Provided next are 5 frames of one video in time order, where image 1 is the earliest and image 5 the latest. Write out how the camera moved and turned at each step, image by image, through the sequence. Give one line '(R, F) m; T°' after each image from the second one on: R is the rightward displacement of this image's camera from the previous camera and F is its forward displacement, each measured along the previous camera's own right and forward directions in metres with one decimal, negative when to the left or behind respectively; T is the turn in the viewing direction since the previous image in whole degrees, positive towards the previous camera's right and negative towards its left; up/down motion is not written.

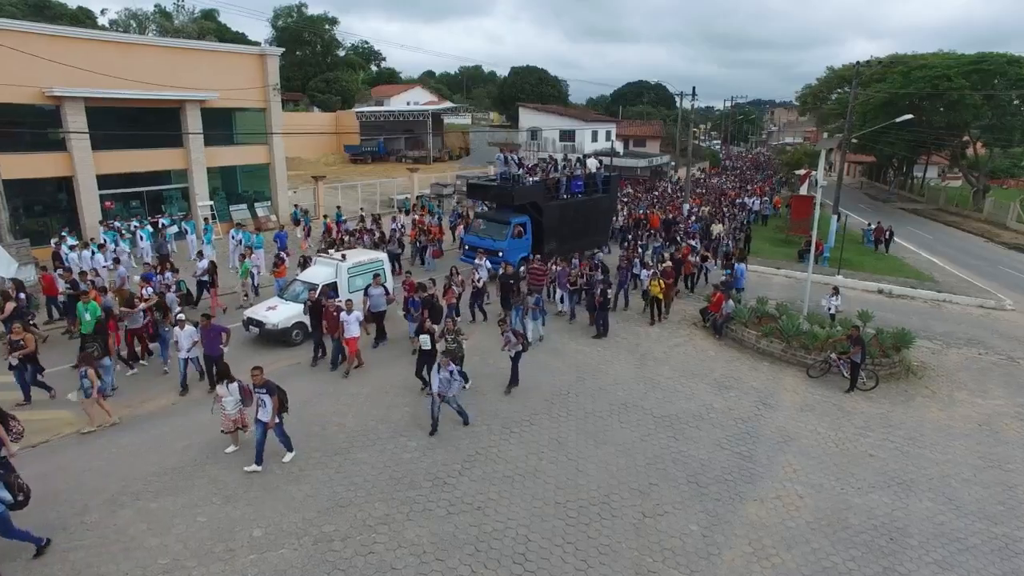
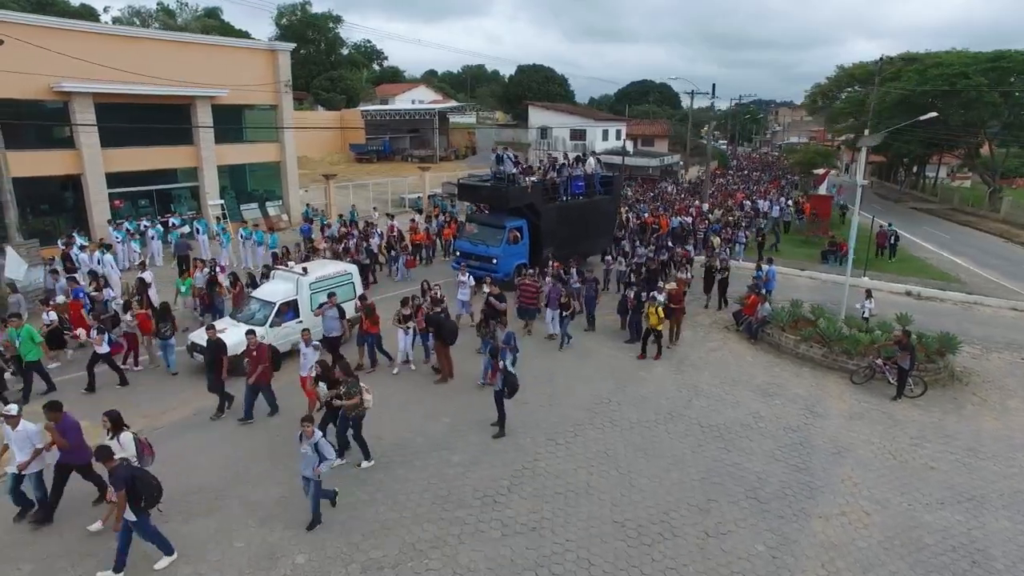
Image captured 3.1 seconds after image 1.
(-0.9, +0.5) m; 0°
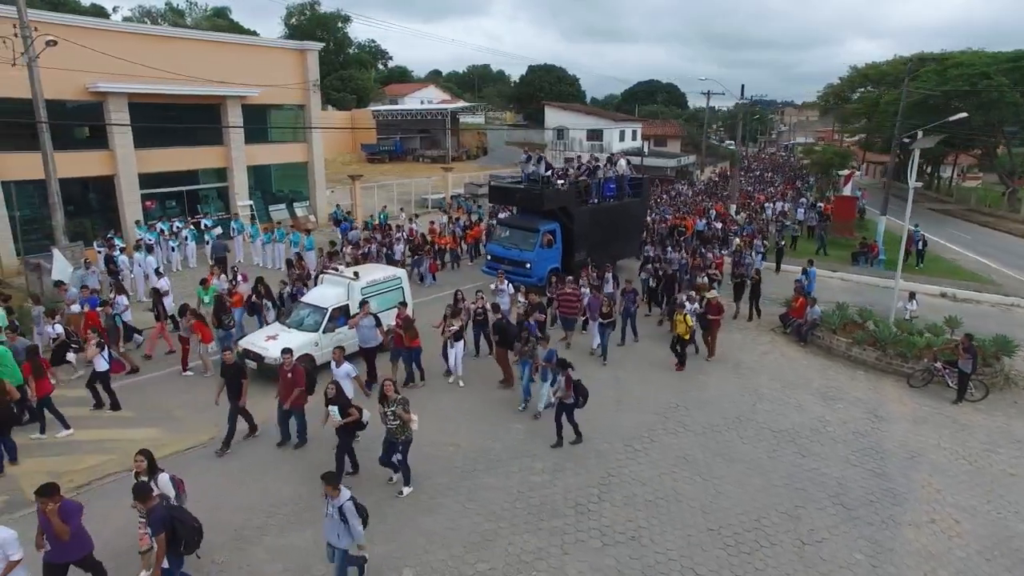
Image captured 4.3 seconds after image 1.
(-1.5, +0.1) m; 0°
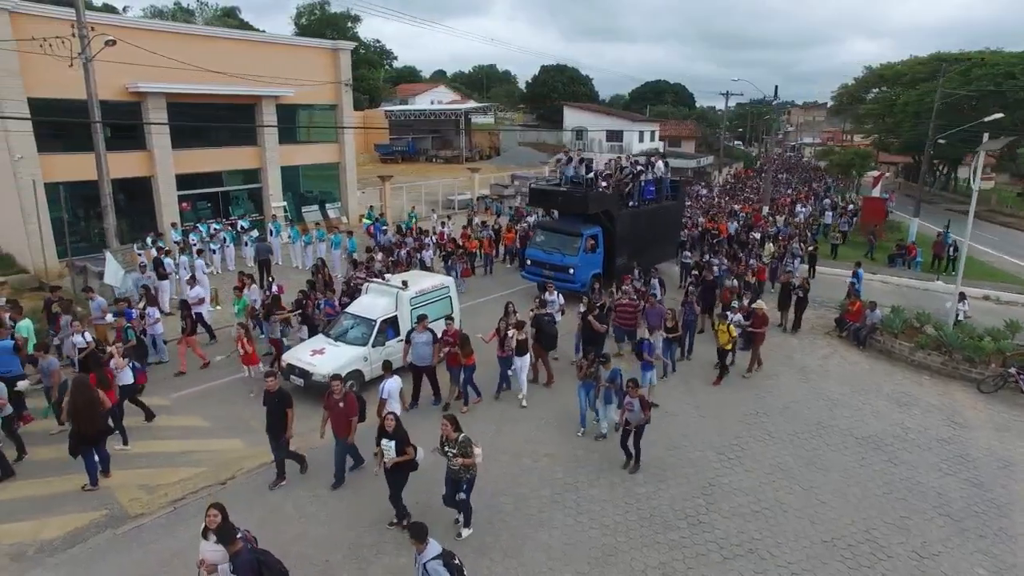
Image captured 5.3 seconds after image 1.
(-1.7, +0.2) m; 0°
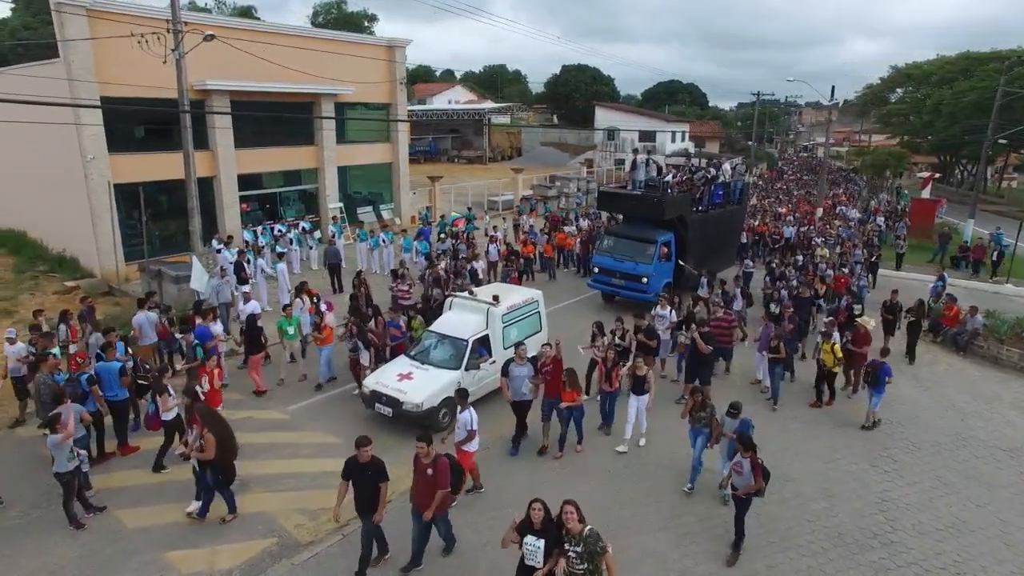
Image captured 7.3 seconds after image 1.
(-2.8, +0.5) m; 0°
